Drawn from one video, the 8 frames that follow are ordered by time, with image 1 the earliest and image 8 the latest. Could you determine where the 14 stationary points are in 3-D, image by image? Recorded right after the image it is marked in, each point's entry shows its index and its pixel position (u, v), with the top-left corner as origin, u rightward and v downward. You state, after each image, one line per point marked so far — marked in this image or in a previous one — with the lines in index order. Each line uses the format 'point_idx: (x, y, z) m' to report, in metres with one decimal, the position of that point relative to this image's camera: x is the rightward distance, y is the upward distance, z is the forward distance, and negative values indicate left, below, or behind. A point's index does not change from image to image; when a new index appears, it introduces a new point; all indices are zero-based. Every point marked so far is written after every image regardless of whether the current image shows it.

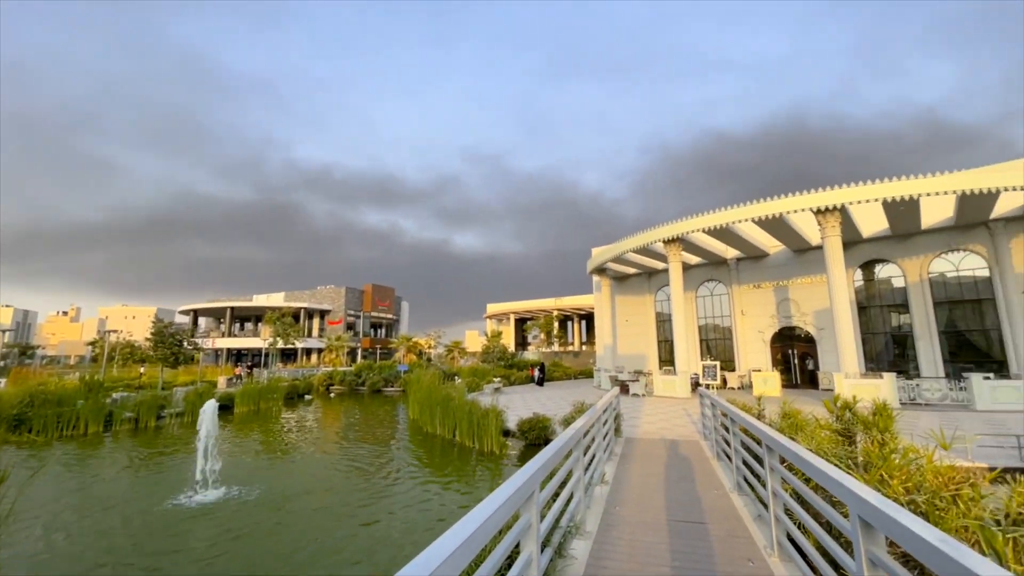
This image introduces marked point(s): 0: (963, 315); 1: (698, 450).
0: (+16.6, -1.0, +16.3) m
1: (+3.1, -2.7, +7.4) m
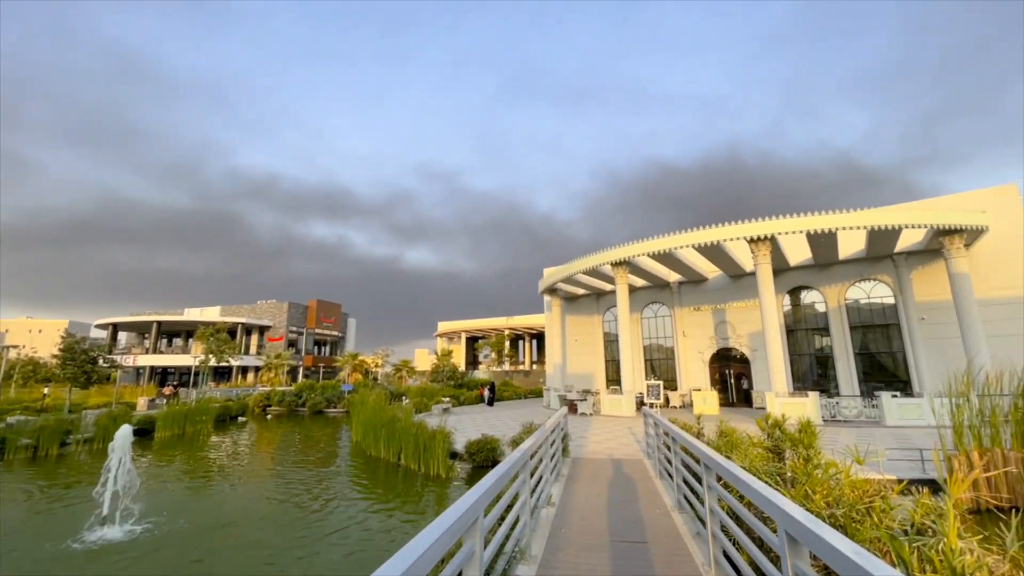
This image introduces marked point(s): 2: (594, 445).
0: (+14.7, -2.0, +17.9) m
1: (+2.2, -3.1, +7.6) m
2: (+2.1, -4.1, +11.6) m
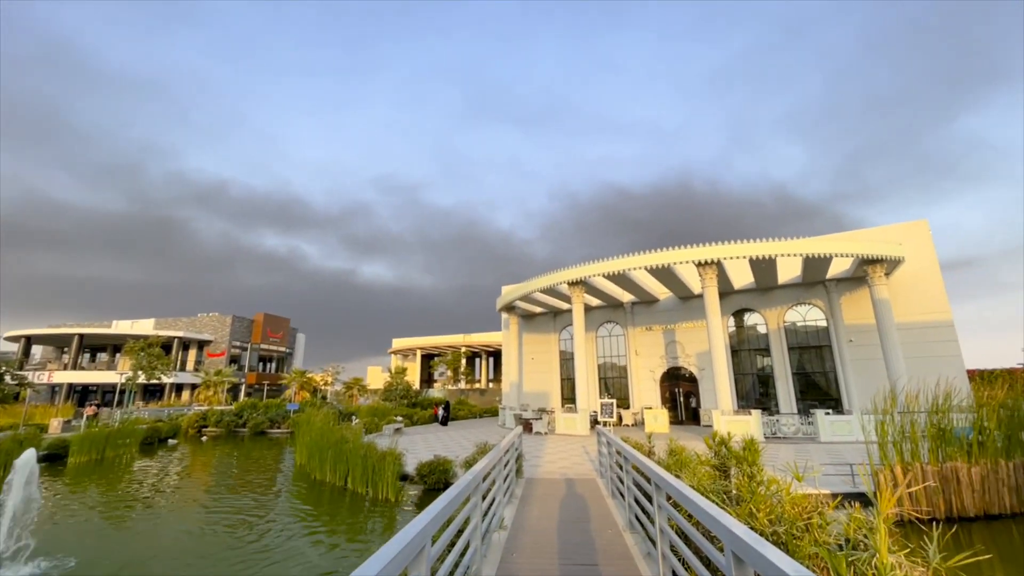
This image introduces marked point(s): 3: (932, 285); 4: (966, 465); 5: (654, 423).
0: (+12.9, -3.1, +19.1) m
1: (+1.4, -3.5, +7.6) m
2: (+0.9, -4.6, +11.5) m
3: (+15.8, +0.1, +16.6) m
4: (+6.1, -2.4, +6.0) m
5: (+5.7, -5.4, +17.8) m
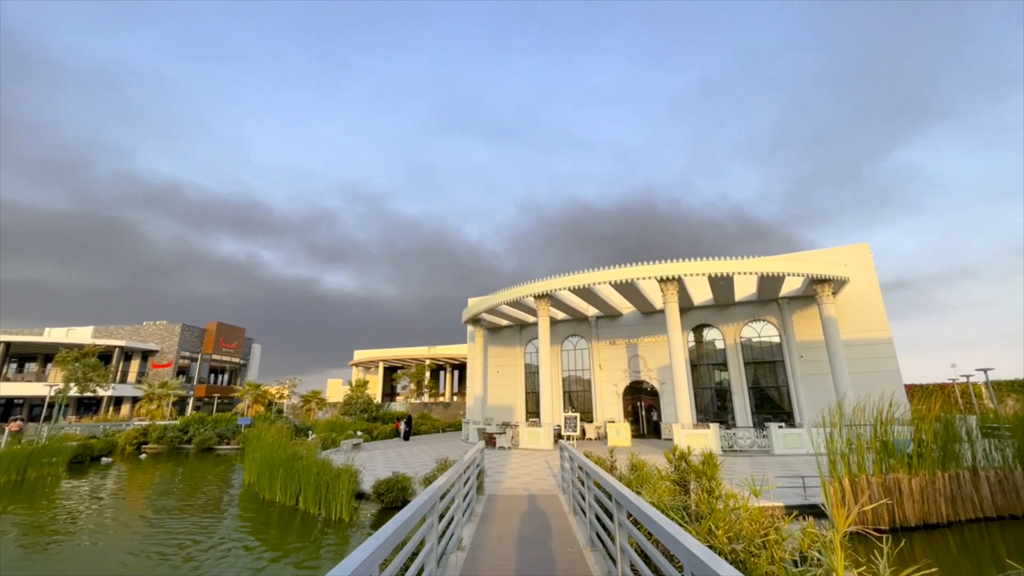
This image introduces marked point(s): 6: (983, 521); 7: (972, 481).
0: (+11.3, -3.8, +19.8) m
1: (+0.8, -3.7, +7.5) m
2: (-0.1, -4.9, +11.4) m
3: (+14.5, -0.7, +17.6) m
4: (+5.6, -2.7, +6.3) m
5: (+4.2, -6.0, +17.9) m
6: (+7.0, -3.5, +6.6) m
7: (+6.9, -2.9, +6.6) m
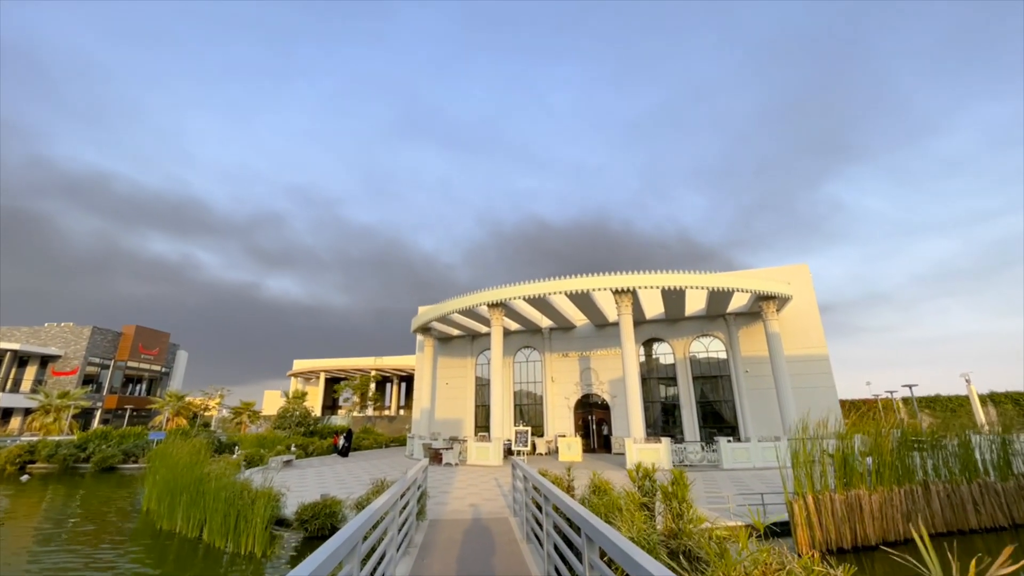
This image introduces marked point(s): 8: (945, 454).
0: (+9.1, -4.6, +20.2) m
1: (-0.1, -3.7, +6.8) m
2: (-1.4, -5.0, +10.5) m
3: (+12.5, -1.4, +18.4) m
4: (+4.9, -2.8, +6.1) m
5: (+2.2, -6.5, +17.4) m
6: (+6.2, -3.7, +6.5) m
7: (+6.1, -3.1, +6.6) m
8: (+6.9, -2.6, +7.0) m
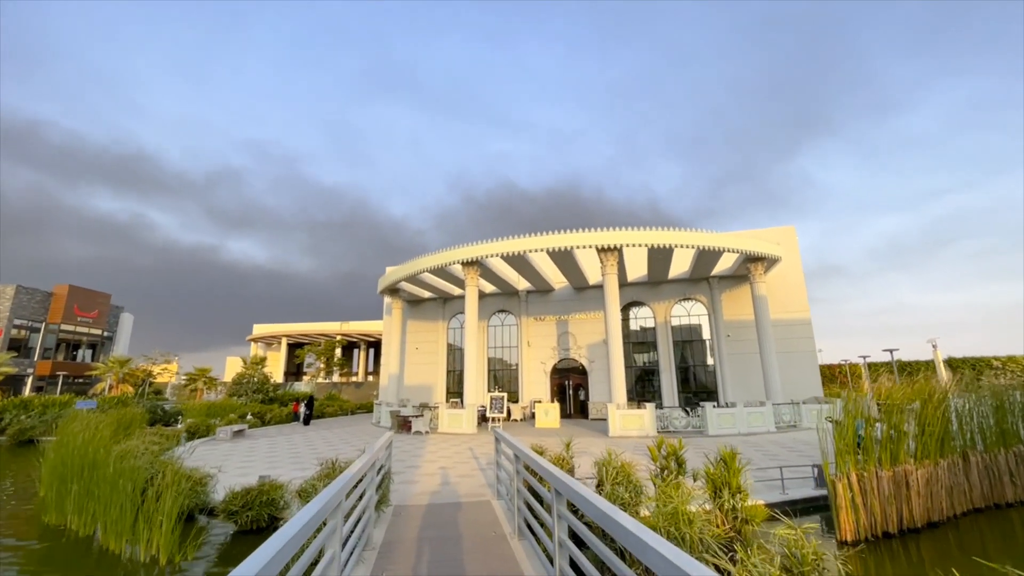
0: (+8.0, -2.9, +19.6) m
1: (-0.3, -2.9, +5.7) m
2: (-1.8, -3.9, +9.3) m
3: (+11.6, +0.1, +17.9) m
4: (+4.7, -2.1, +5.2) m
5: (+1.2, -4.9, +16.6) m
6: (+6.0, -2.9, +5.8) m
7: (+5.9, -2.4, +5.8) m
8: (+6.6, -1.9, +6.2) m
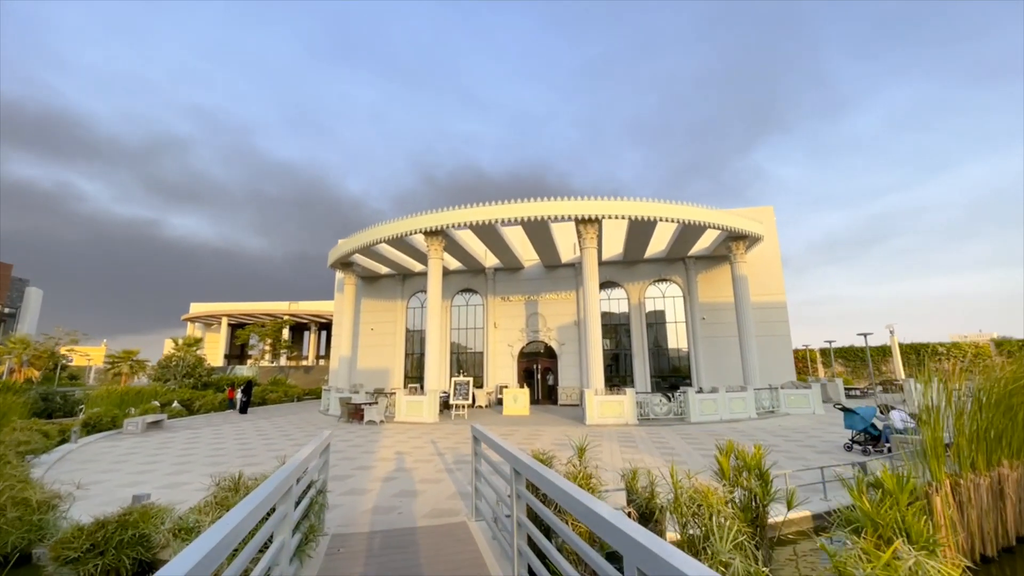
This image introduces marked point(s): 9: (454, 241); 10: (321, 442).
0: (+6.5, -2.0, +18.8) m
1: (-0.5, -2.4, +4.2) m
2: (-2.3, -3.3, +7.7) m
3: (+10.3, +0.8, +17.3) m
4: (+4.6, -1.7, +4.1) m
5: (0.0, -4.0, +15.2) m
6: (+5.8, -2.5, +4.9) m
7: (+5.7, -1.9, +4.8) m
8: (+6.4, -1.5, +5.3) m
9: (-2.2, +1.7, +17.0) m
10: (-1.9, -1.5, +4.3) m
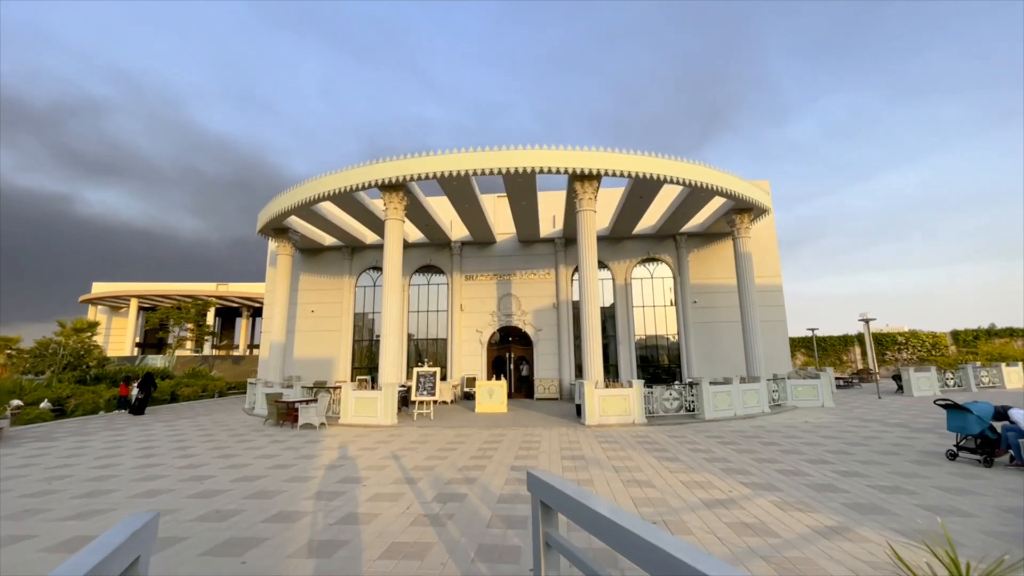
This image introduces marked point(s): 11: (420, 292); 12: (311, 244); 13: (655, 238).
0: (+5.4, -1.3, +16.9) m
1: (+0.1, -1.8, +1.6) m
2: (-2.2, -2.6, +4.9) m
3: (+9.4, +1.5, +15.8) m
4: (+5.1, -1.2, +2.1) m
5: (-0.7, -3.2, +12.7) m
6: (+6.2, -2.0, +3.0) m
7: (+6.1, -1.4, +2.9) m
8: (+6.8, -1.0, +3.5) m
9: (-3.0, +2.6, +14.1) m
10: (-1.3, -0.9, +1.6) m
11: (-3.7, -0.1, +17.6) m
12: (-8.0, +1.8, +17.6) m
13: (+5.6, +1.9, +17.0) m
